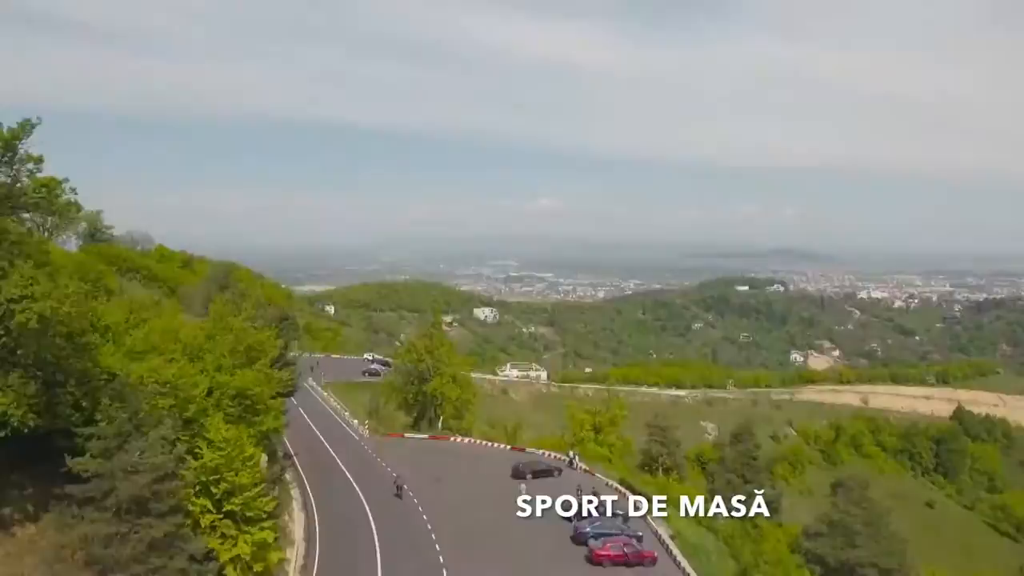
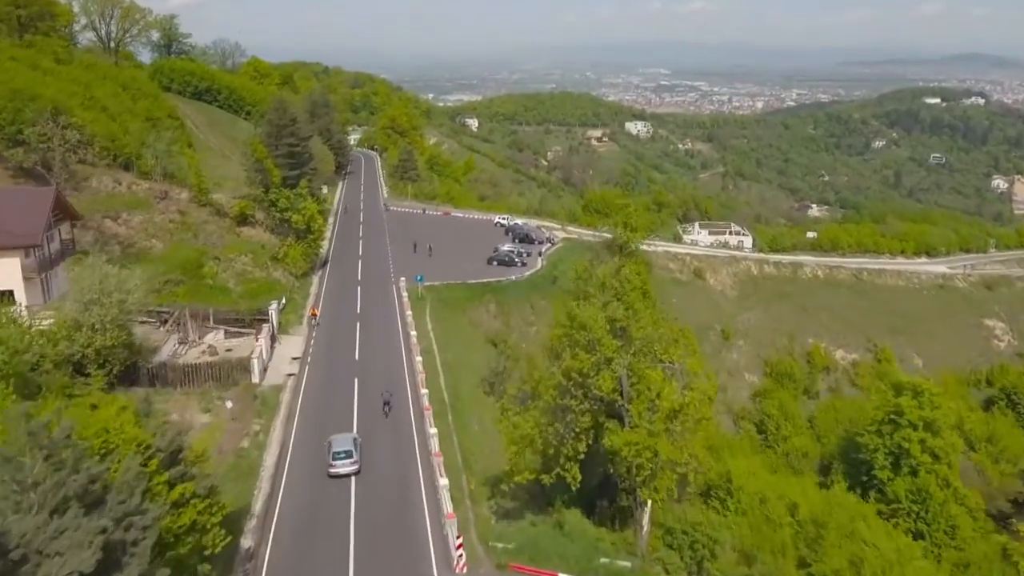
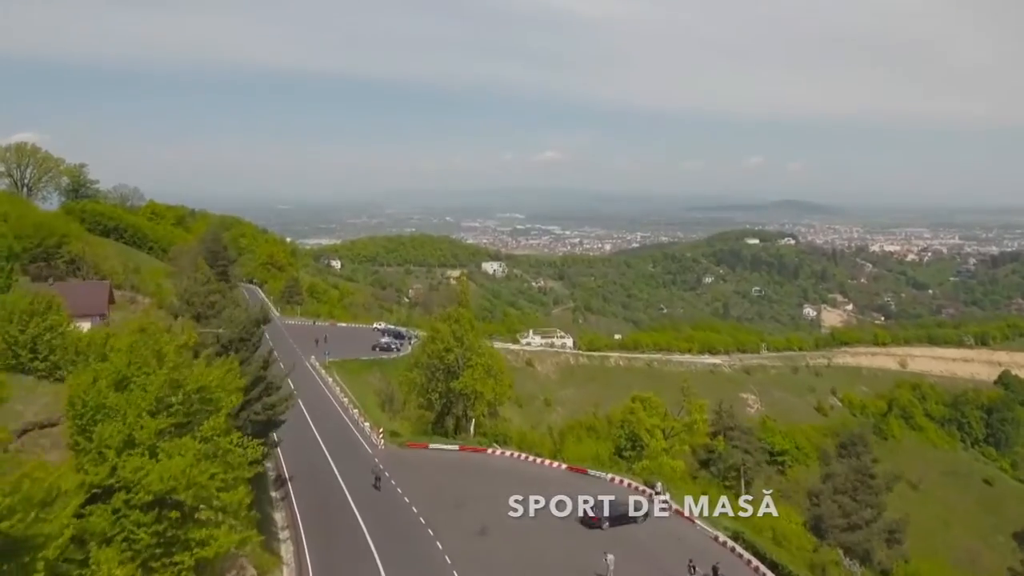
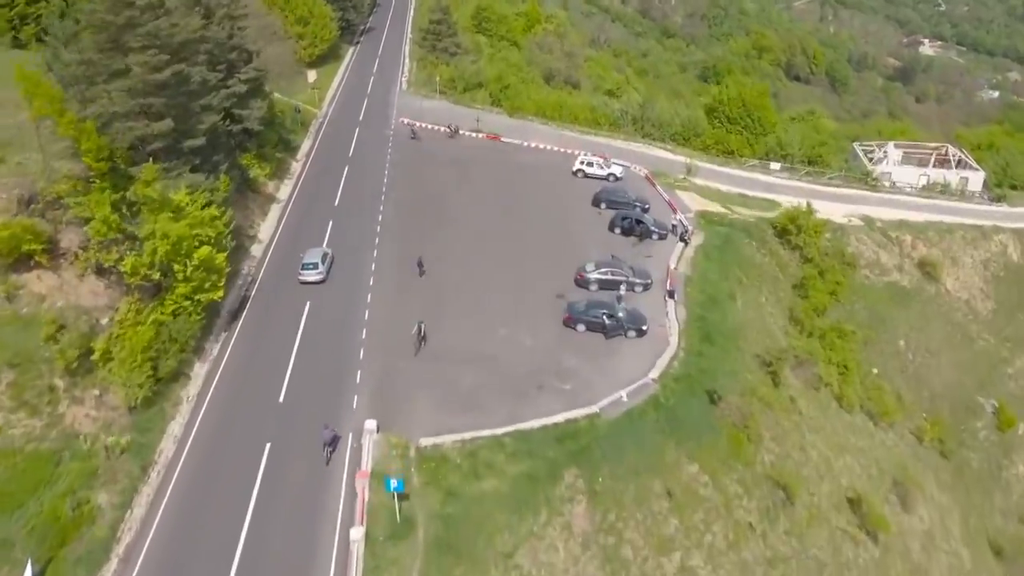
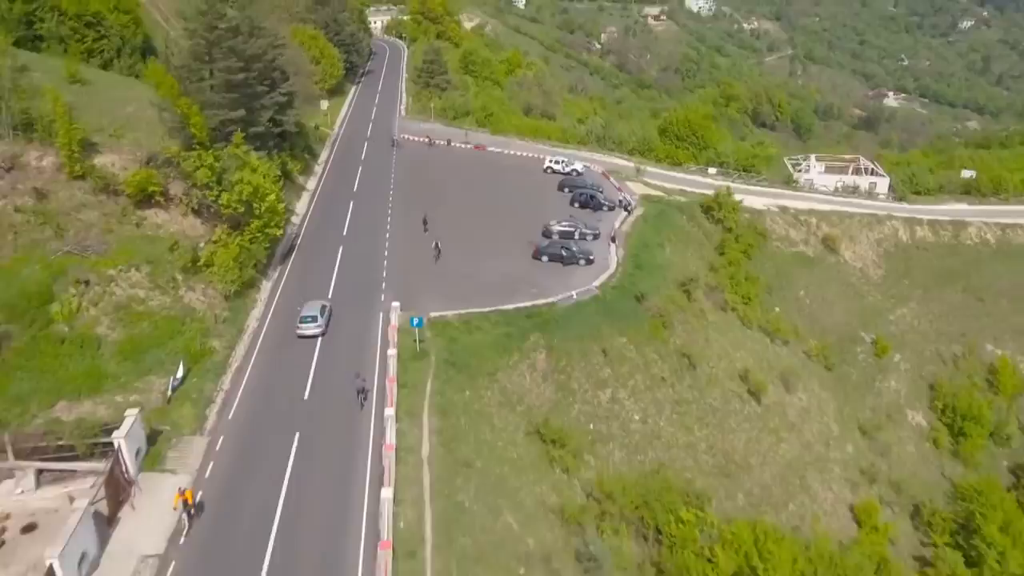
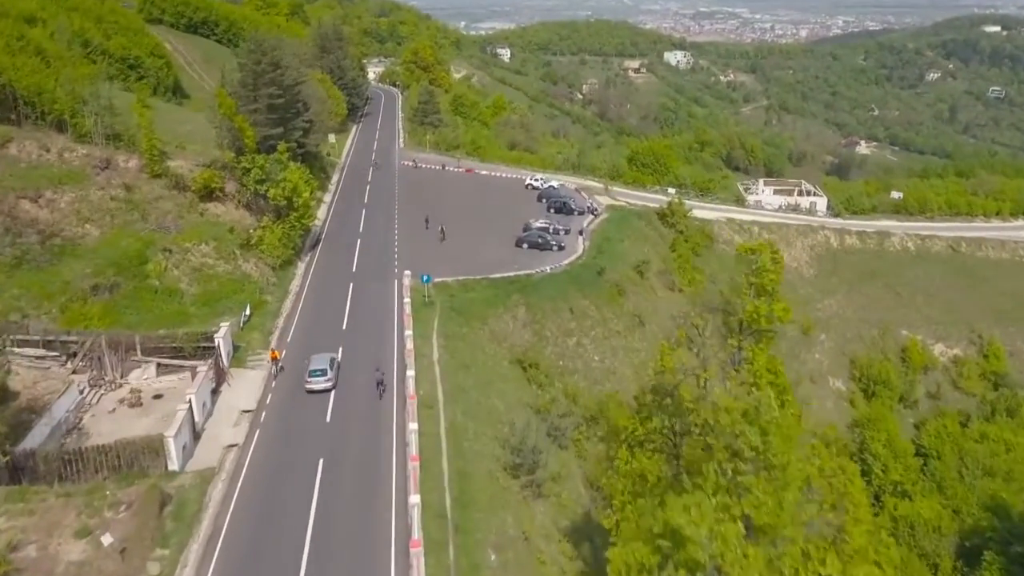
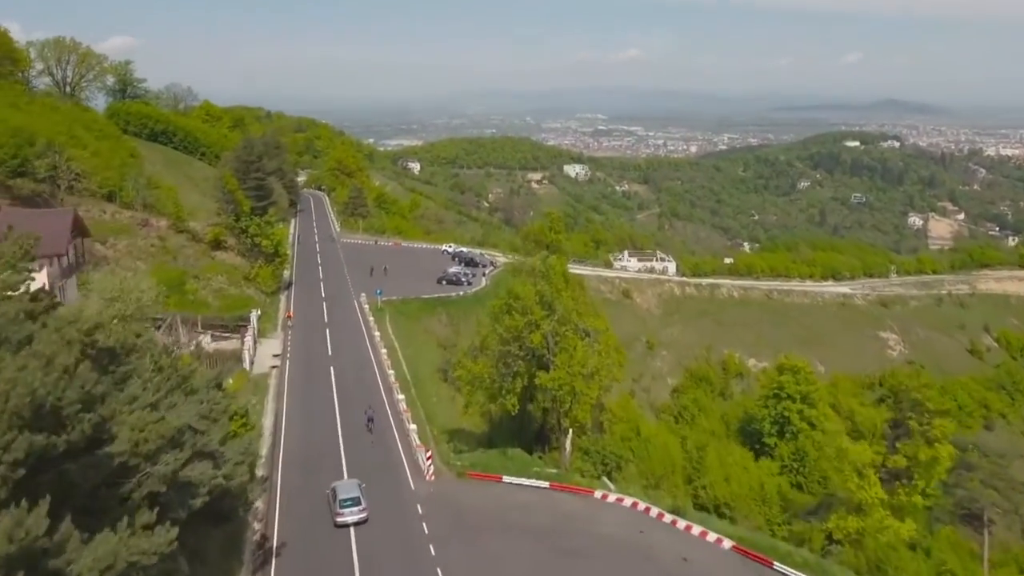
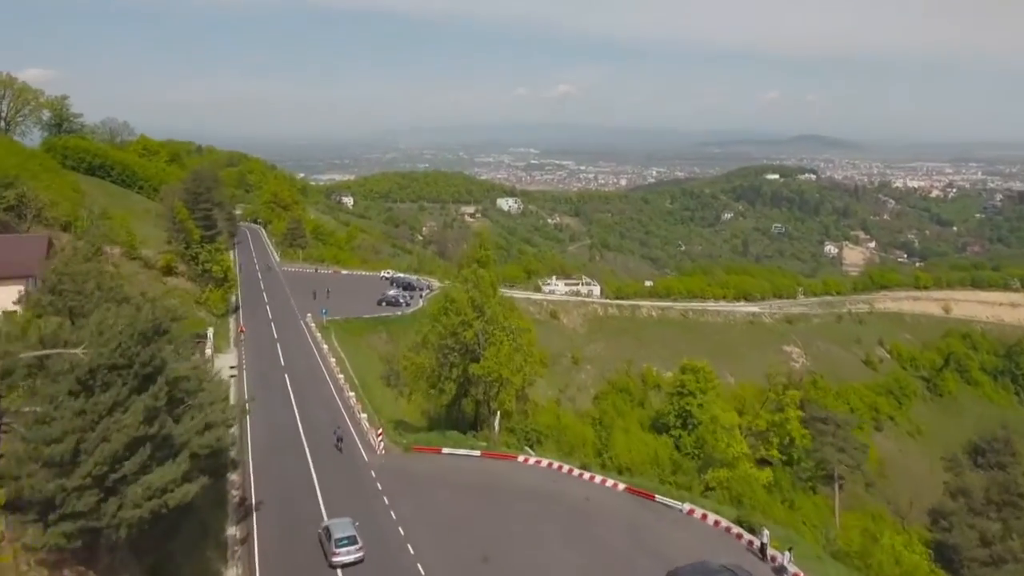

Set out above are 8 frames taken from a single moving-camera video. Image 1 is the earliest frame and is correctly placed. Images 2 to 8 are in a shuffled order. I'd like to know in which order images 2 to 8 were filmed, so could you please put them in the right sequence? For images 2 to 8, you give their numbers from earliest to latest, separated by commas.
3, 8, 7, 2, 6, 5, 4
